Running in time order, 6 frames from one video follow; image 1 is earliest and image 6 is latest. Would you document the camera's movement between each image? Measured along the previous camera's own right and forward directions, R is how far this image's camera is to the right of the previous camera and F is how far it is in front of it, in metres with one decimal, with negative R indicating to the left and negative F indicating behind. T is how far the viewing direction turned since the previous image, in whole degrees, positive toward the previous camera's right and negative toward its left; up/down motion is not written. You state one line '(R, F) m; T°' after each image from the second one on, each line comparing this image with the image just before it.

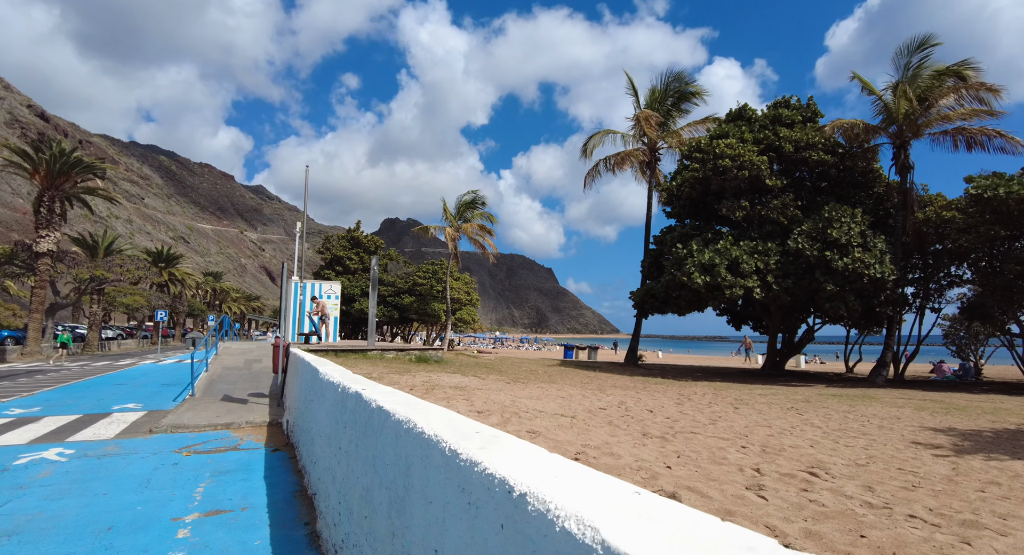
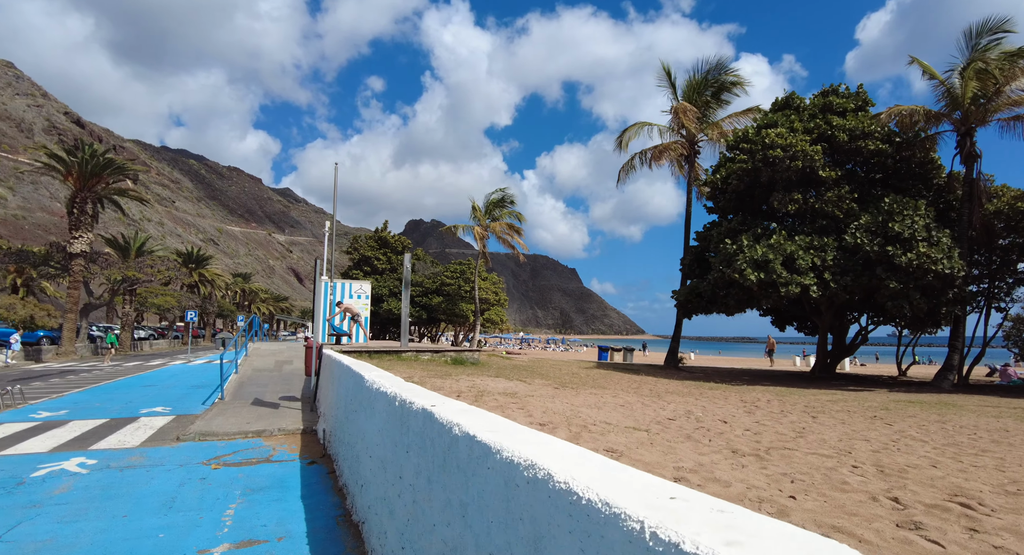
(-0.4, +0.8) m; -2°
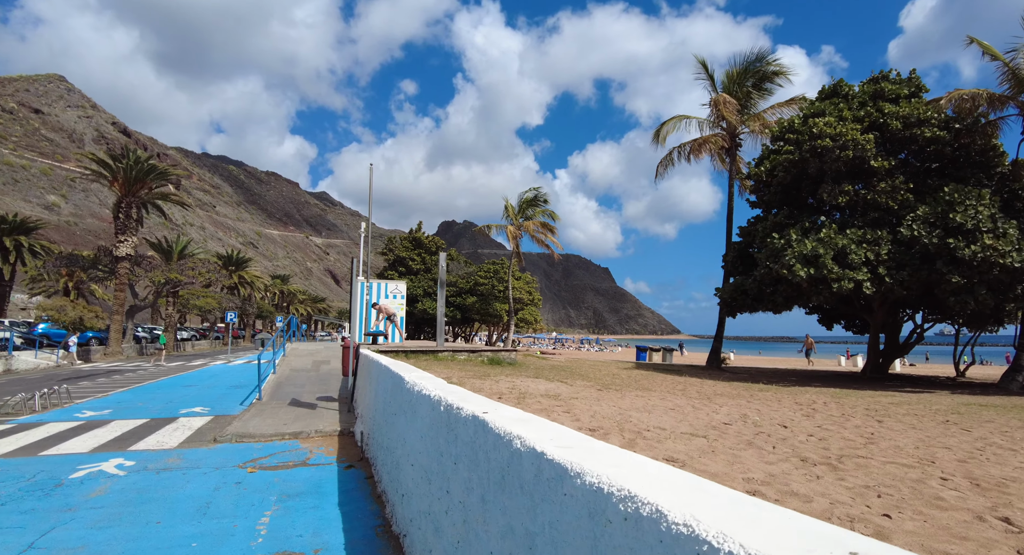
(-0.1, +0.3) m; -3°
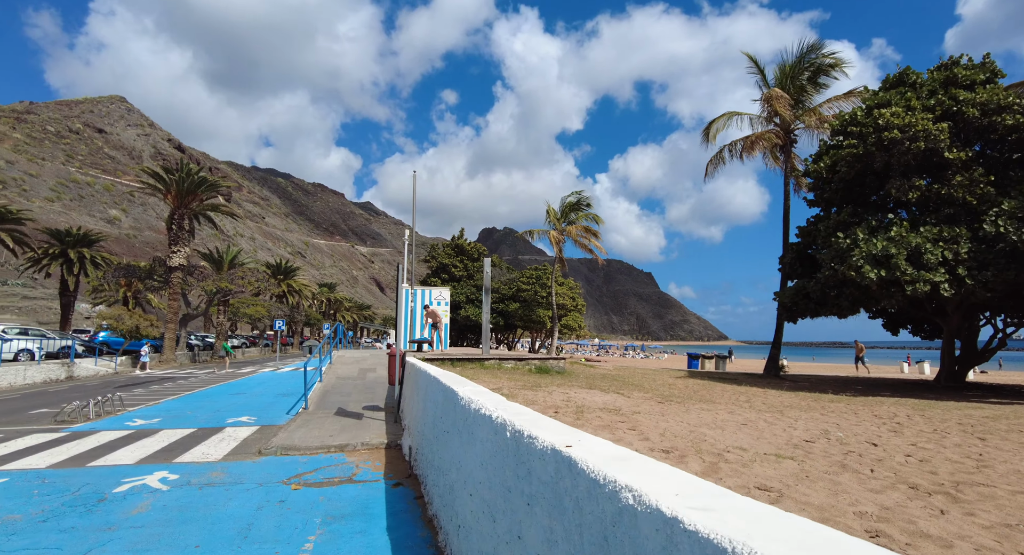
(-0.2, +0.5) m; -4°
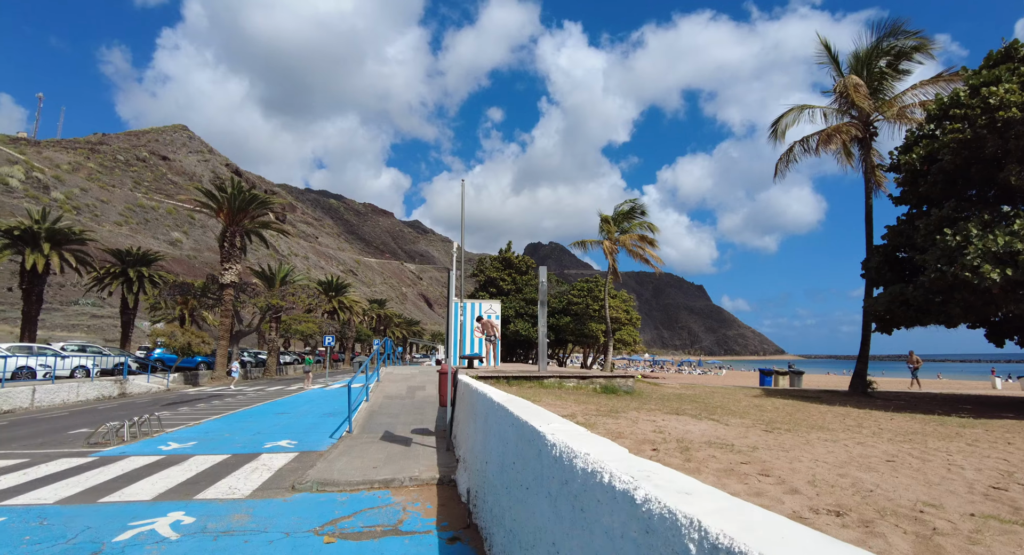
(-0.3, +1.2) m; -5°
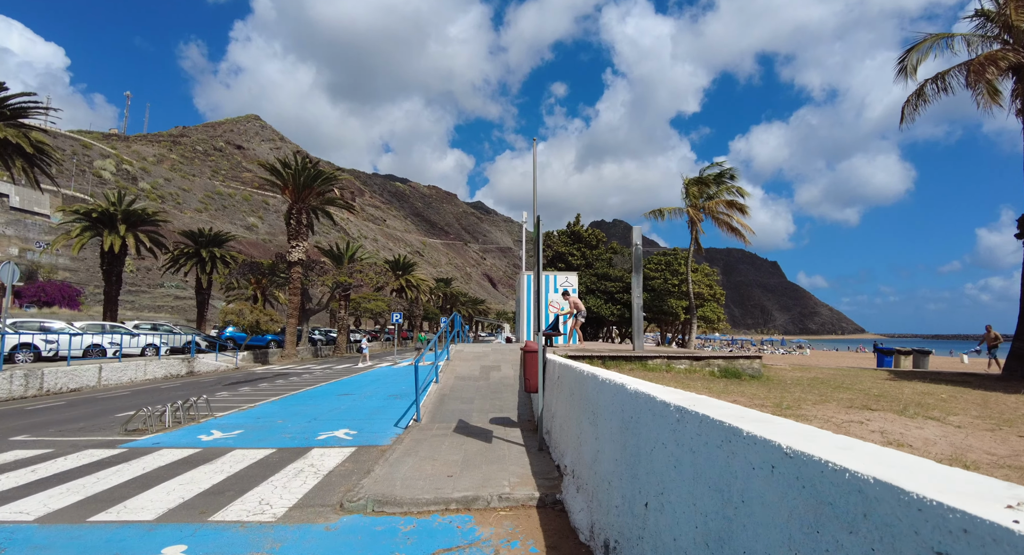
(-0.5, +1.8) m; -7°
